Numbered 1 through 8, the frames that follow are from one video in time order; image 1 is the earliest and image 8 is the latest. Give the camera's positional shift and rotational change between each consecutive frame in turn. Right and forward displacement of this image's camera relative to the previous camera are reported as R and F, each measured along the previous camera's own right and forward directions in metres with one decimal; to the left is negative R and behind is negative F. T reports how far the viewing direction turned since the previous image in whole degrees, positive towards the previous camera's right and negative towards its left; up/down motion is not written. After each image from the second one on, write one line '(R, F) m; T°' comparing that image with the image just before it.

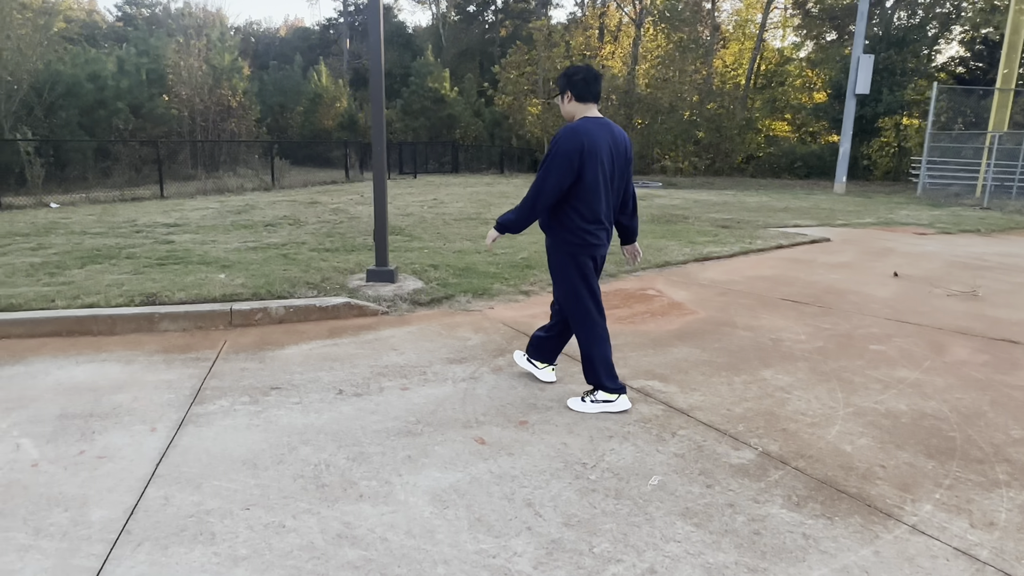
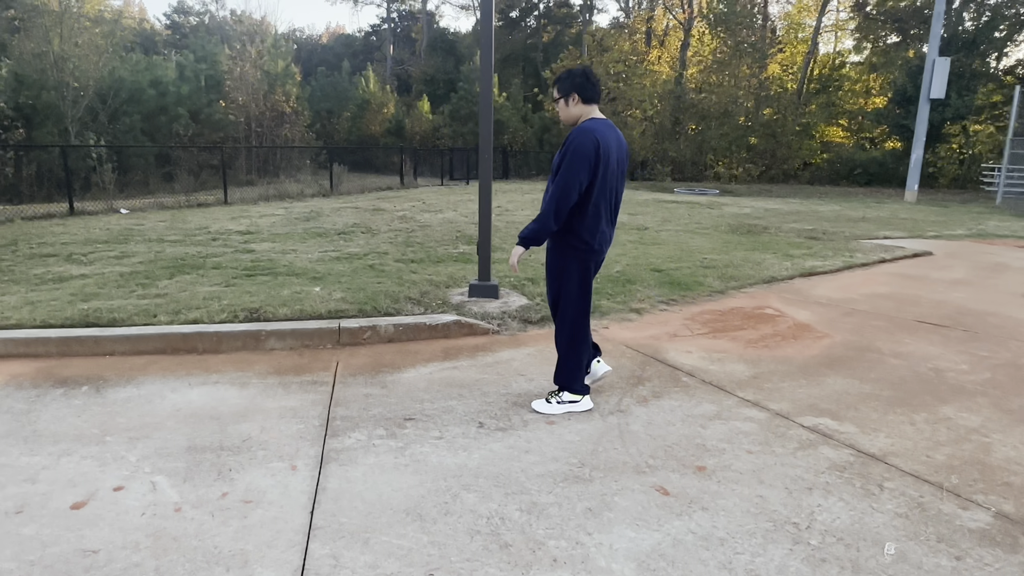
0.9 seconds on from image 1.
(-0.6, +0.3) m; -3°
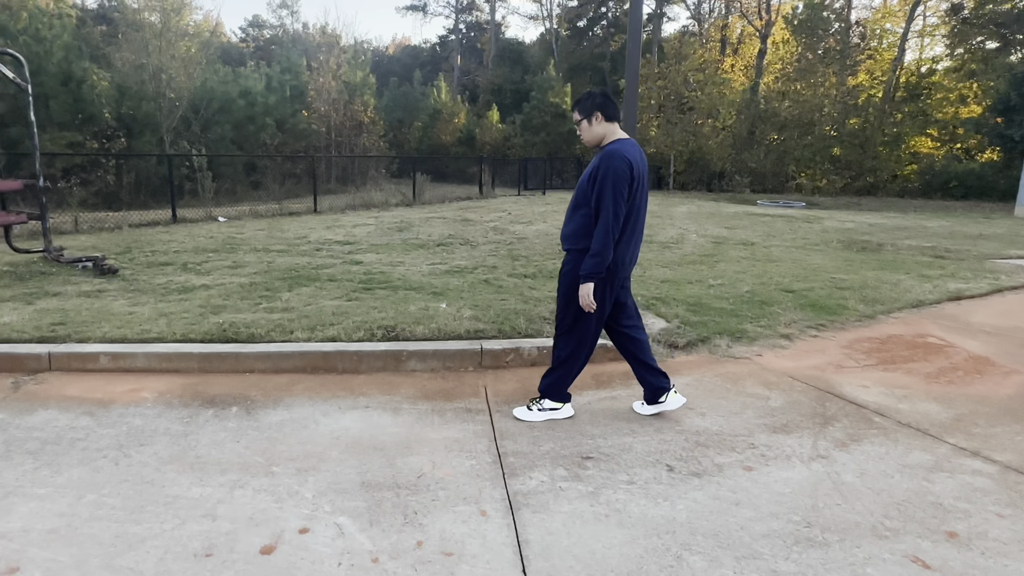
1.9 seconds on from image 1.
(-0.6, +0.3) m; -5°
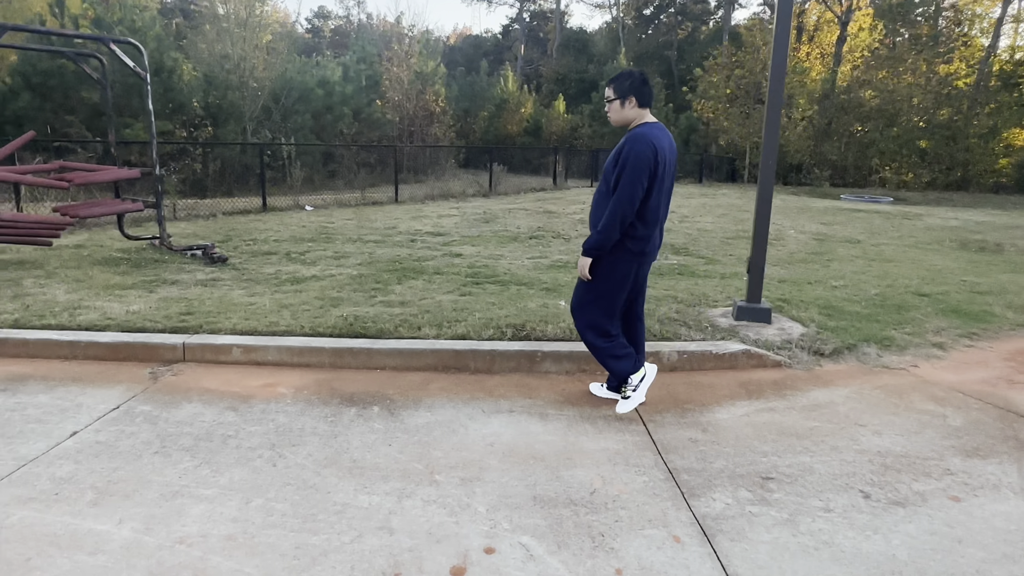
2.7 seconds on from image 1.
(-0.5, +0.2) m; -4°
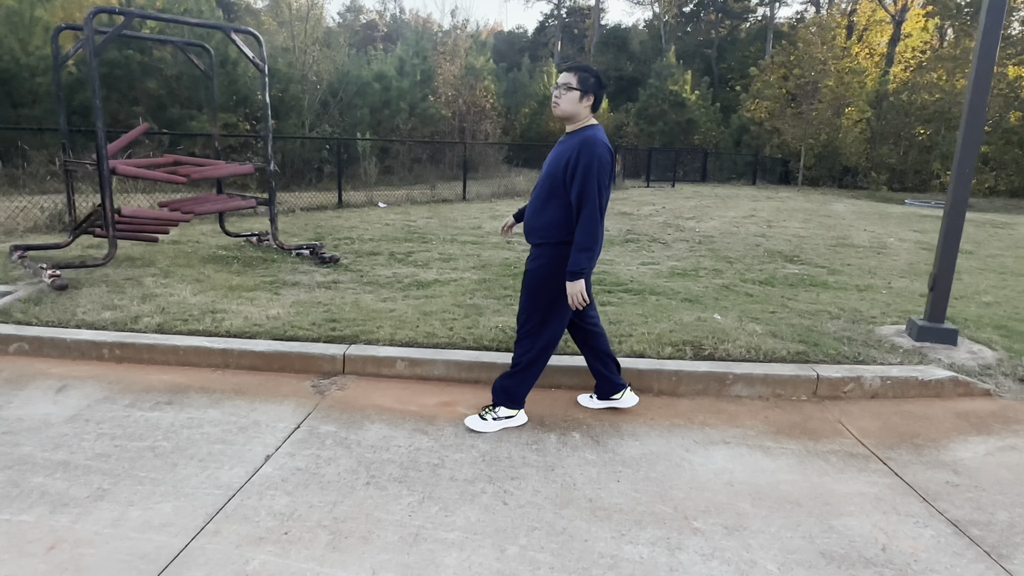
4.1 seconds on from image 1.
(-0.9, +0.3) m; -2°
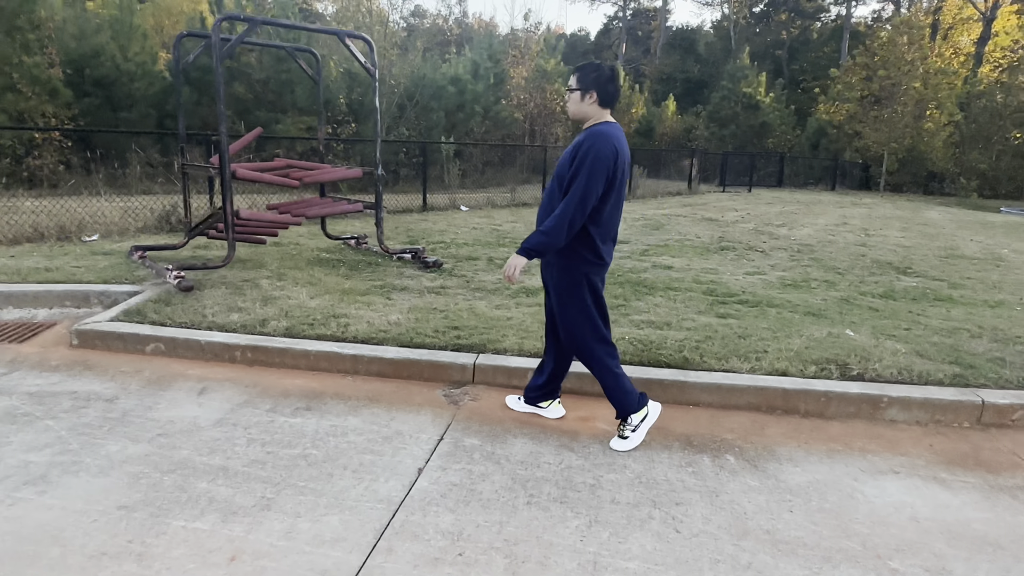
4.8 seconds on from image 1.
(-0.5, +0.1) m; -4°
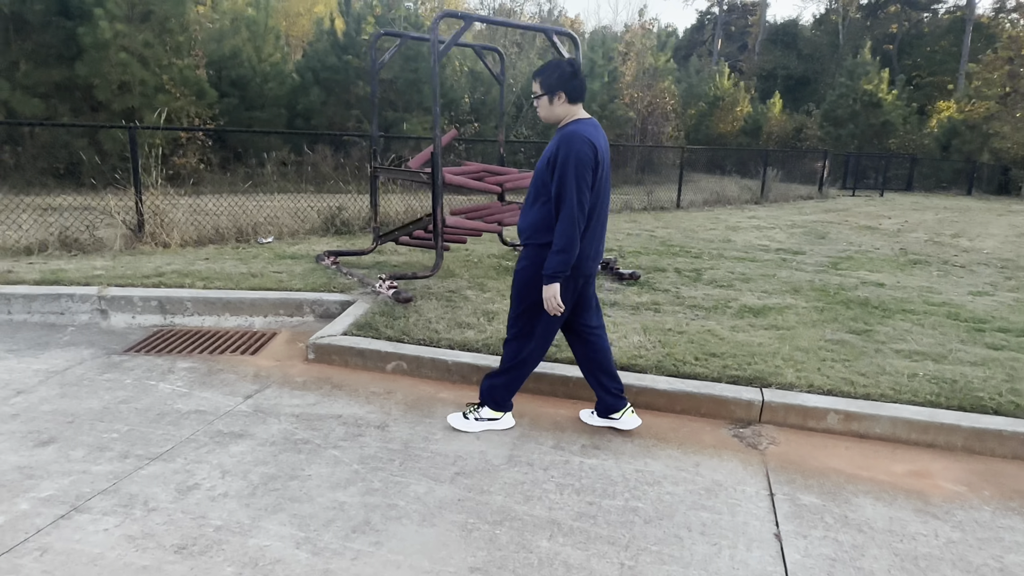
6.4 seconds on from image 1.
(-1.1, +0.3) m; -6°
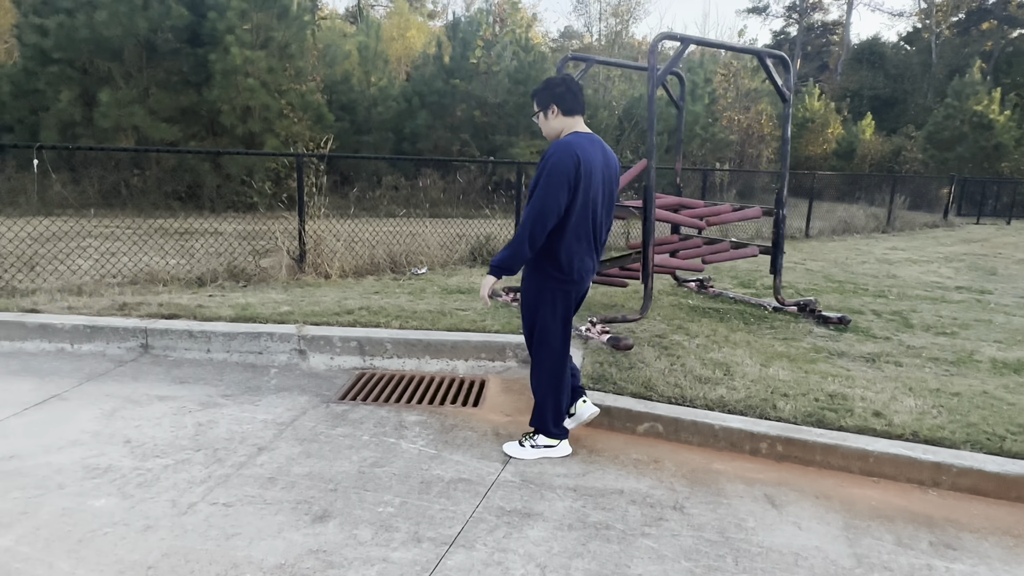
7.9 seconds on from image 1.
(-1.1, +0.4) m; -5°
